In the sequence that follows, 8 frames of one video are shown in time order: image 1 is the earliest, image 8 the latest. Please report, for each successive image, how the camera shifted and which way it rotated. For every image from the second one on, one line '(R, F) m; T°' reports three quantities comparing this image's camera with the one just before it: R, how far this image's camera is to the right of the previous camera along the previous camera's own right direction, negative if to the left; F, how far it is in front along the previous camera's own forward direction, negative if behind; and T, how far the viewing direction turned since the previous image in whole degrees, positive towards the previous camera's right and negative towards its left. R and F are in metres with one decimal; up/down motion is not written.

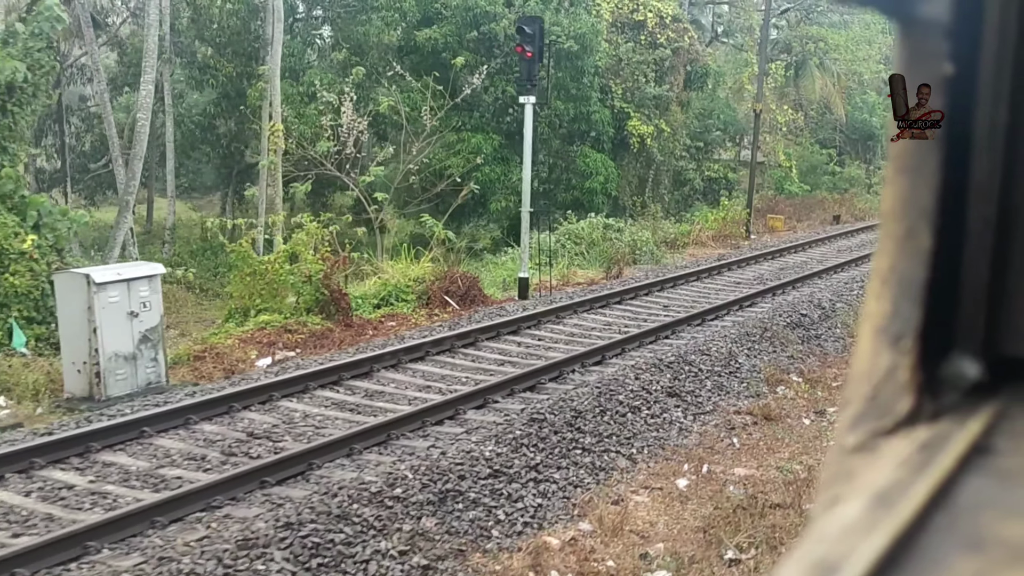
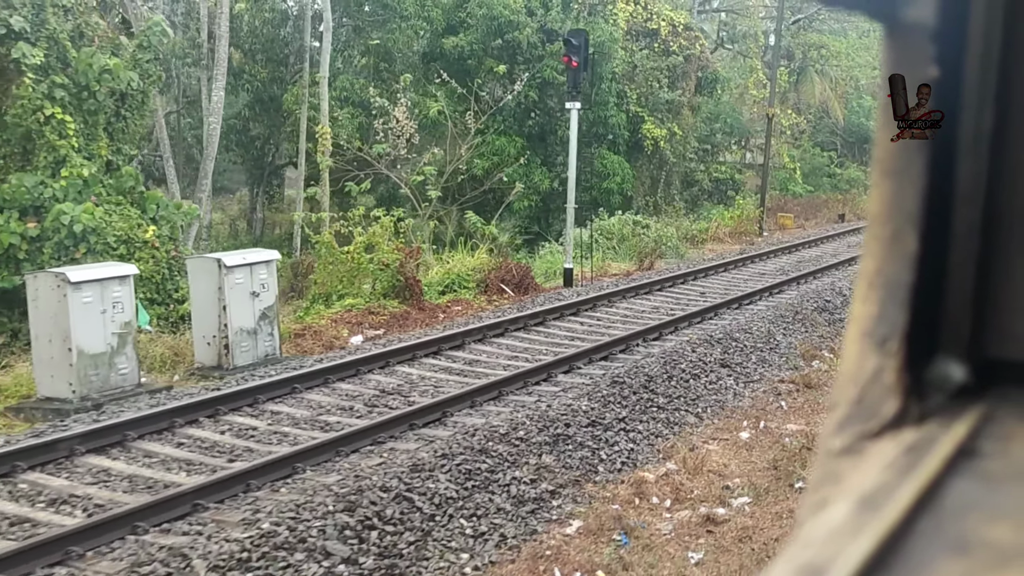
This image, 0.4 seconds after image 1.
(-0.8, -1.2) m; +1°
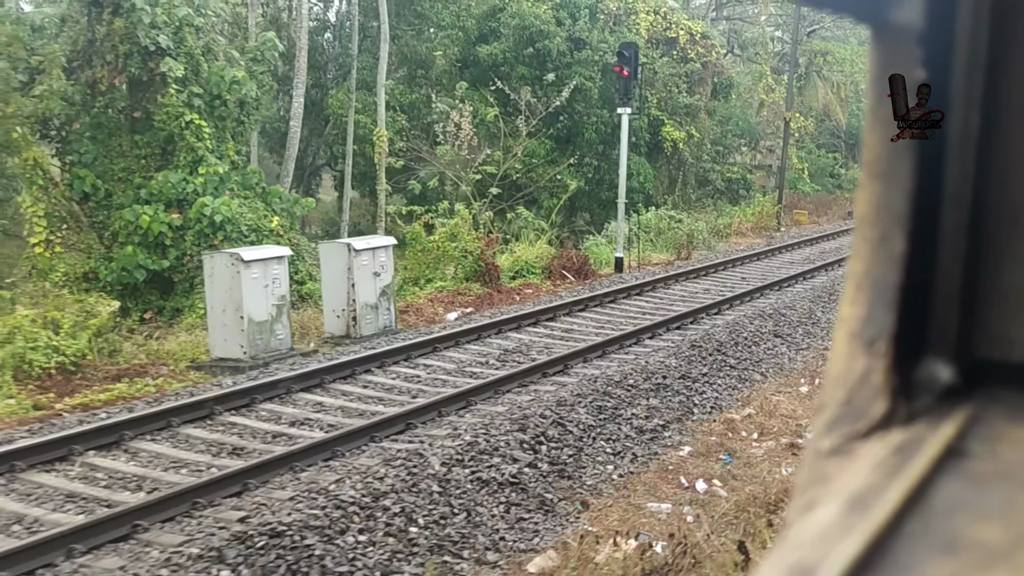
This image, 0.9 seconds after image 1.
(-1.0, -1.5) m; +1°
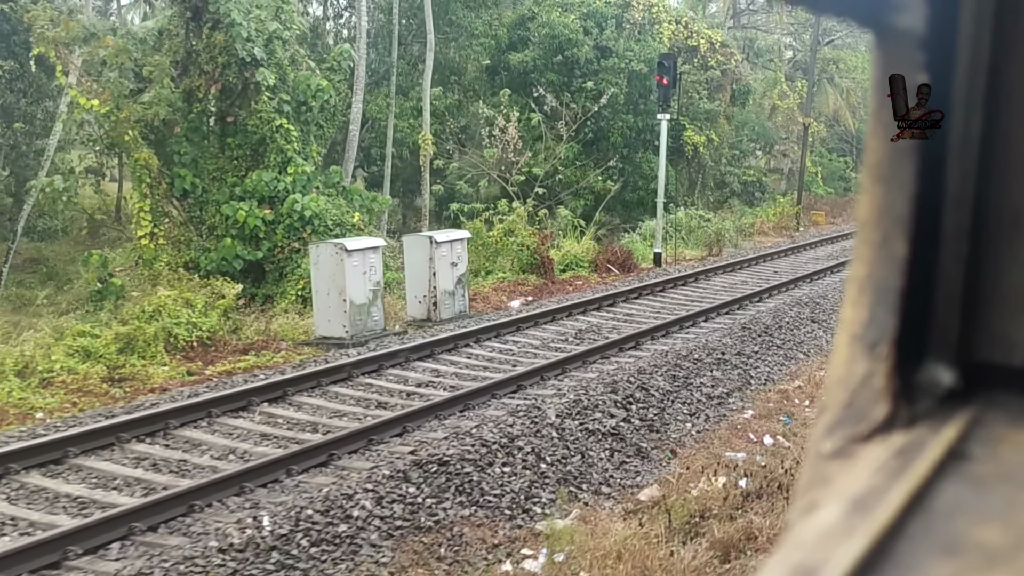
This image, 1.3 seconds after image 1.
(-0.8, -1.2) m; 0°
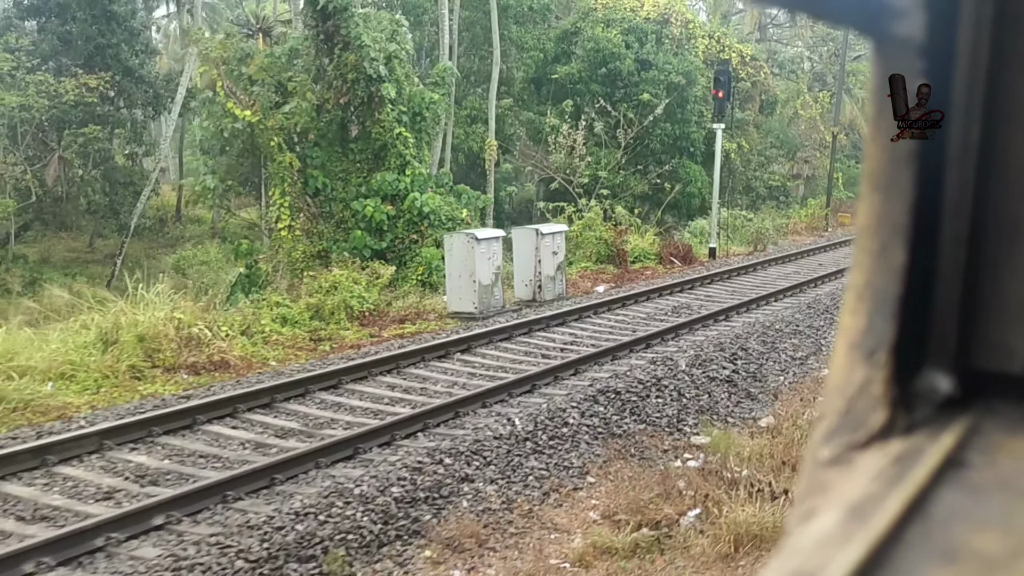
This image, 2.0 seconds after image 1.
(-1.3, -2.0) m; 0°
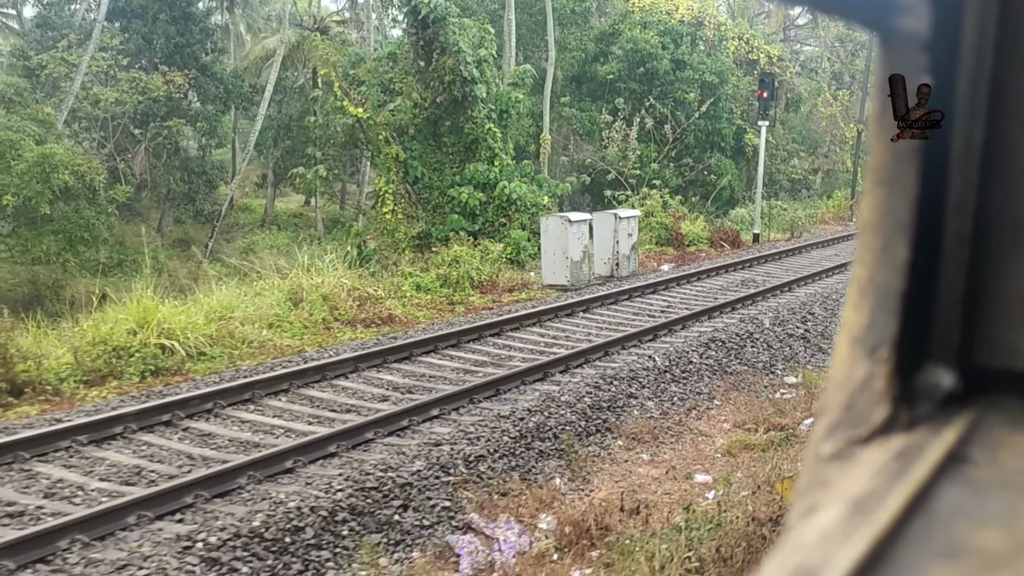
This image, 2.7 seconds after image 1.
(-1.2, -1.9) m; 0°
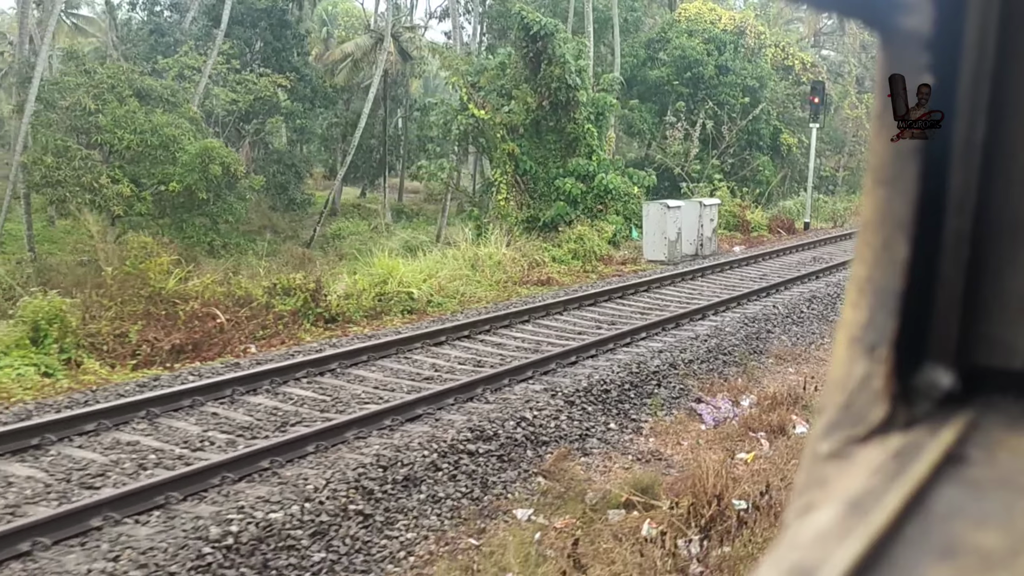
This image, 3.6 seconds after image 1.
(-1.8, -2.8) m; 0°
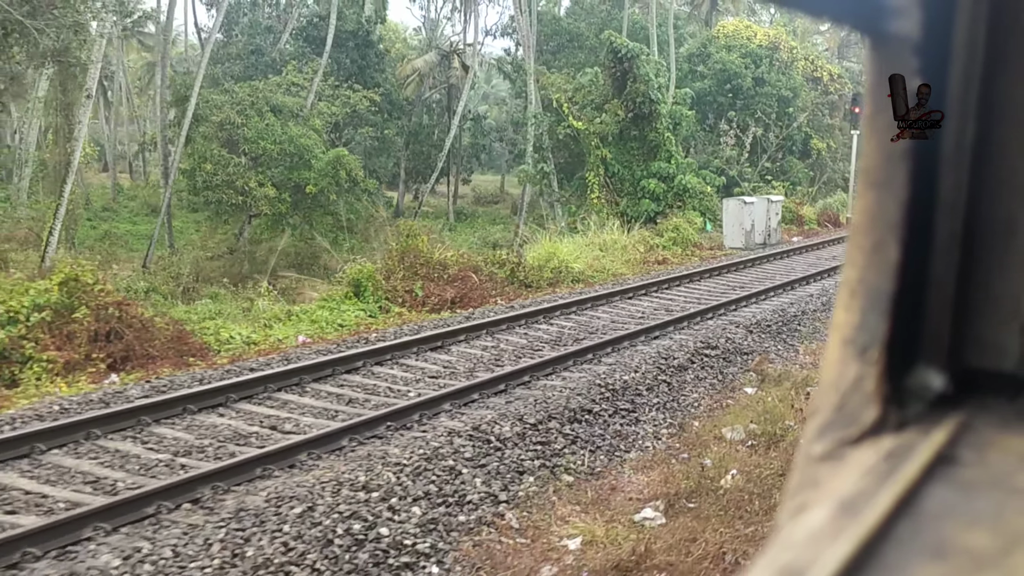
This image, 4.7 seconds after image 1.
(-2.0, -3.1) m; 0°
